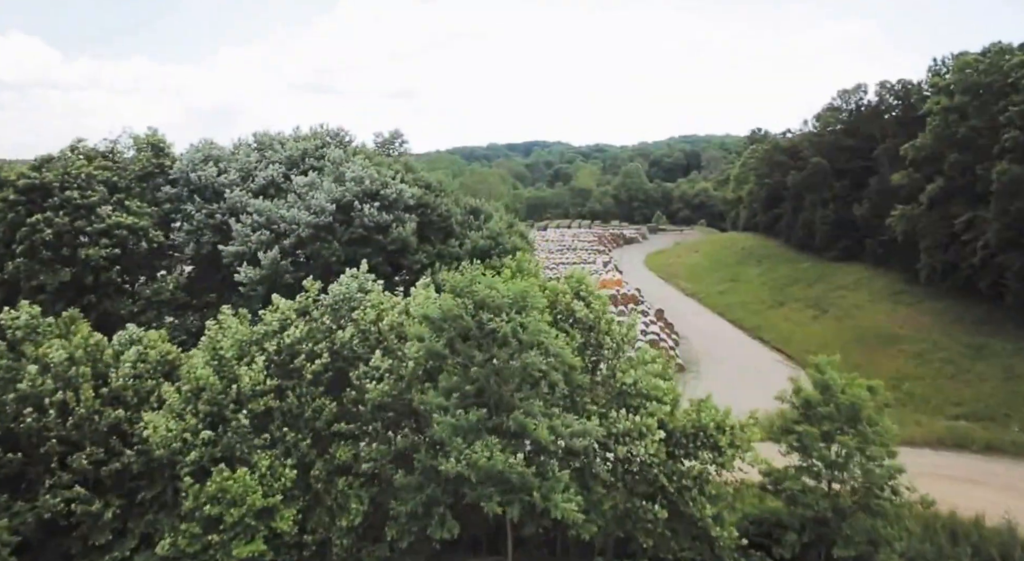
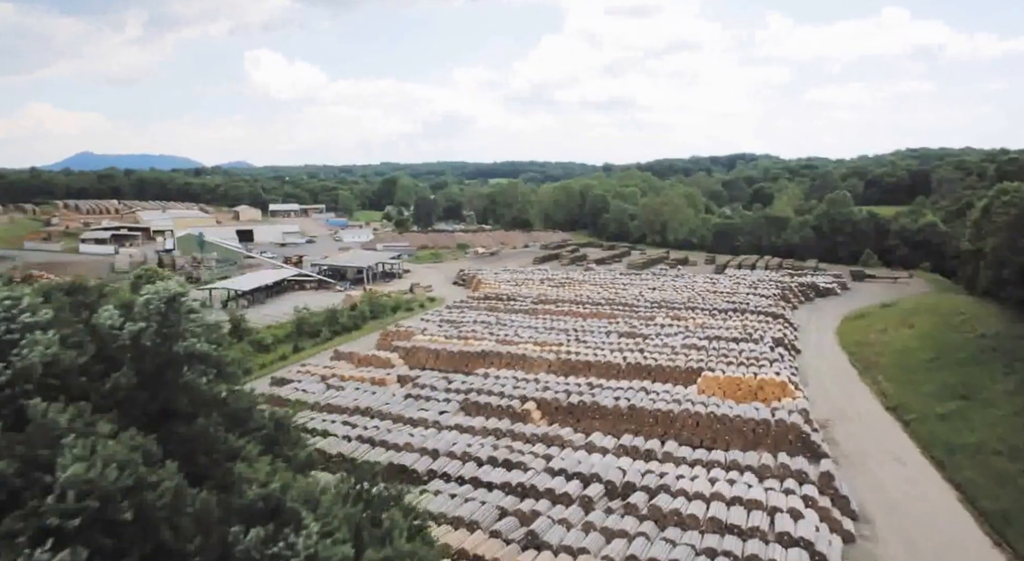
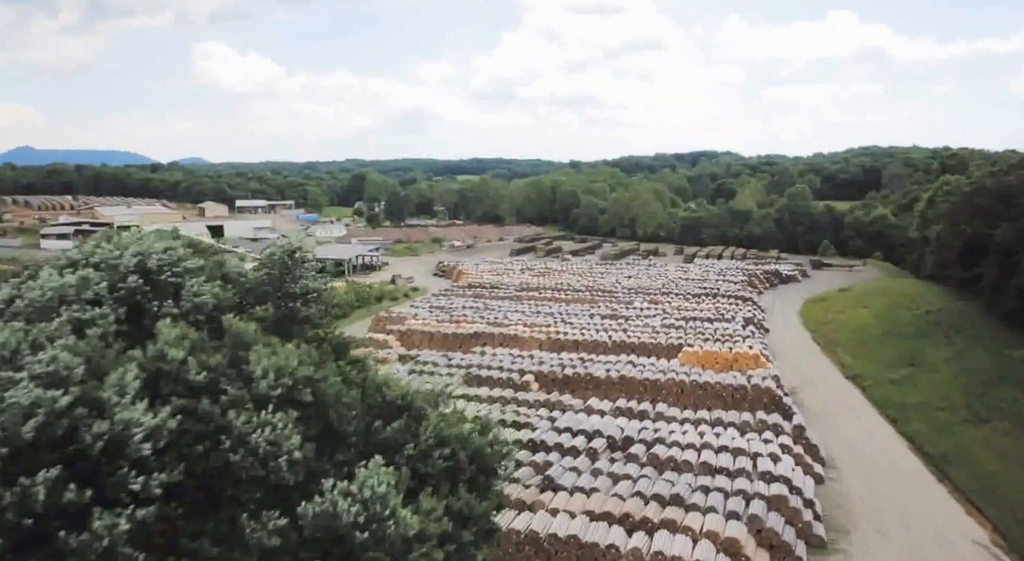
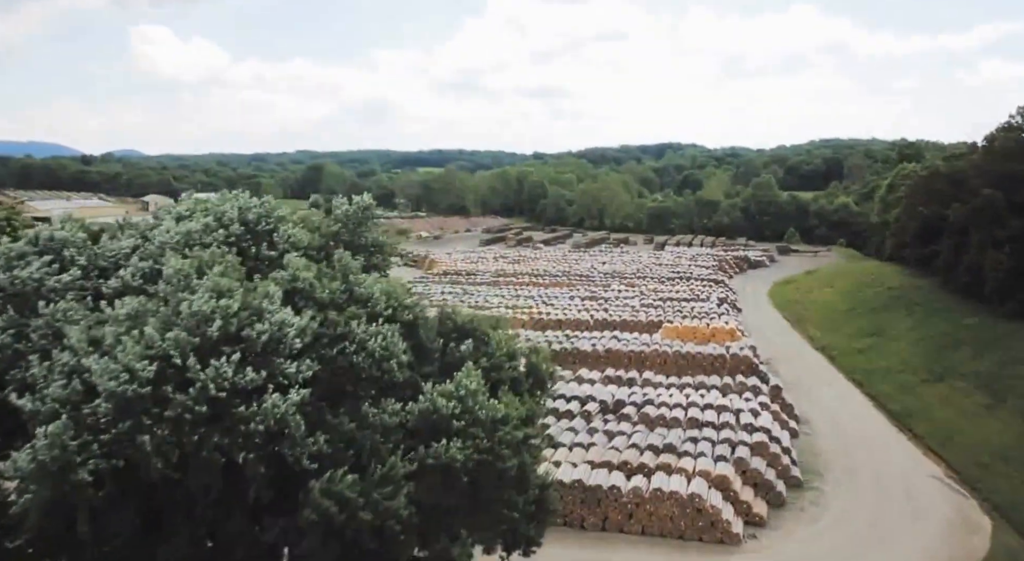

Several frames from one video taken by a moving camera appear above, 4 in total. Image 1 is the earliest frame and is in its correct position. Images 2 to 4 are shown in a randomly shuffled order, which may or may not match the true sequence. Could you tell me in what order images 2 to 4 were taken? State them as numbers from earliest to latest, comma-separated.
4, 3, 2
